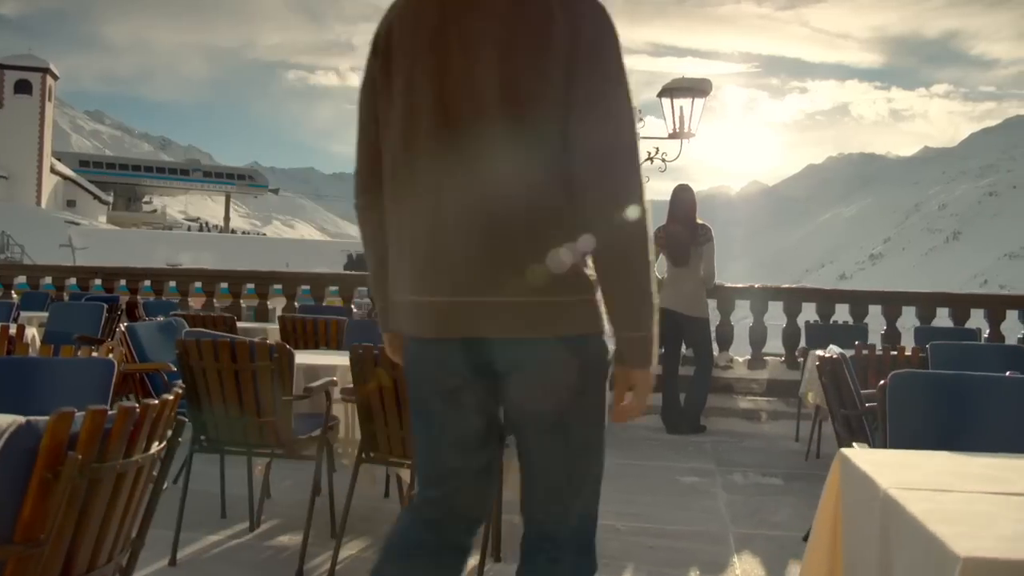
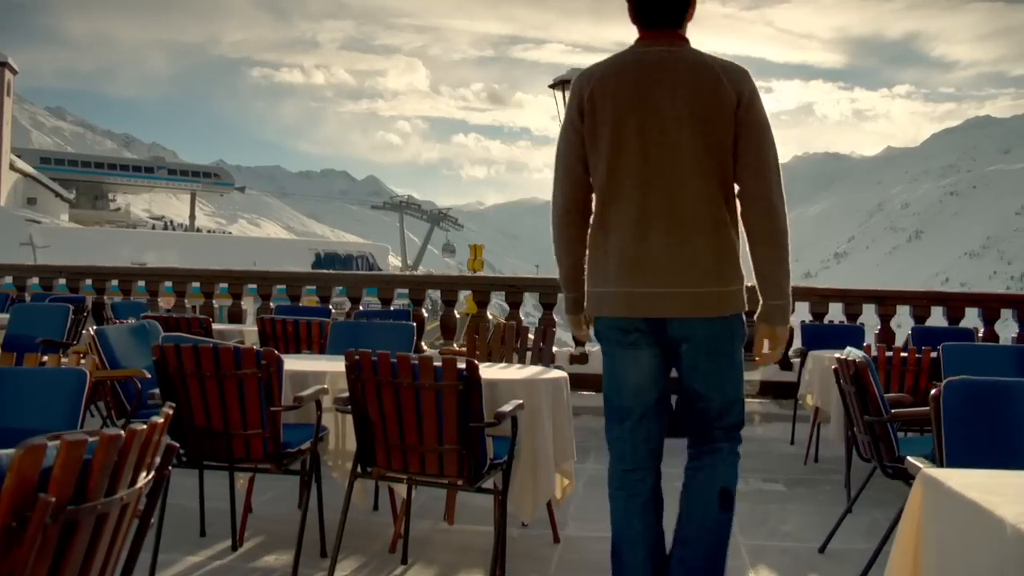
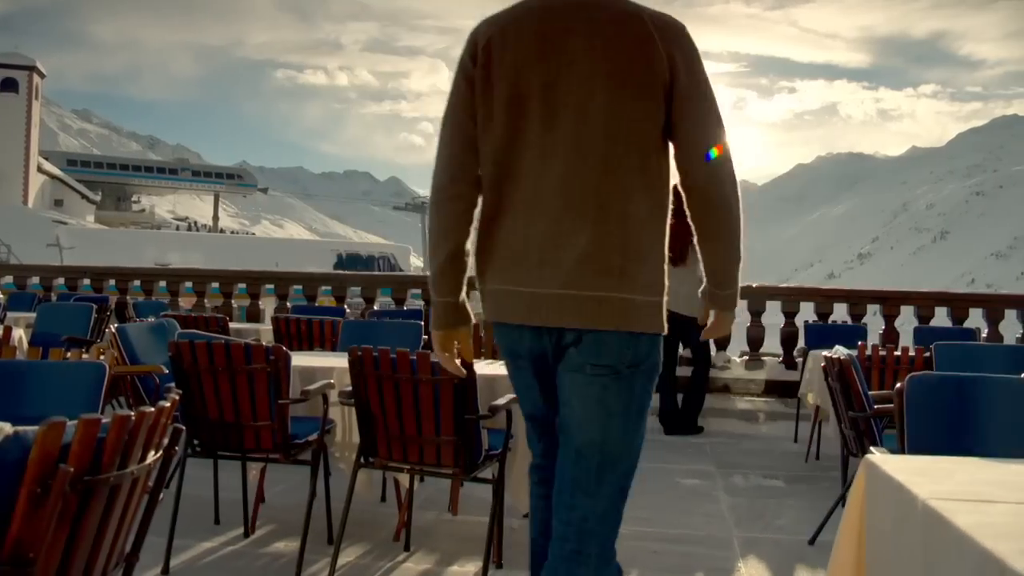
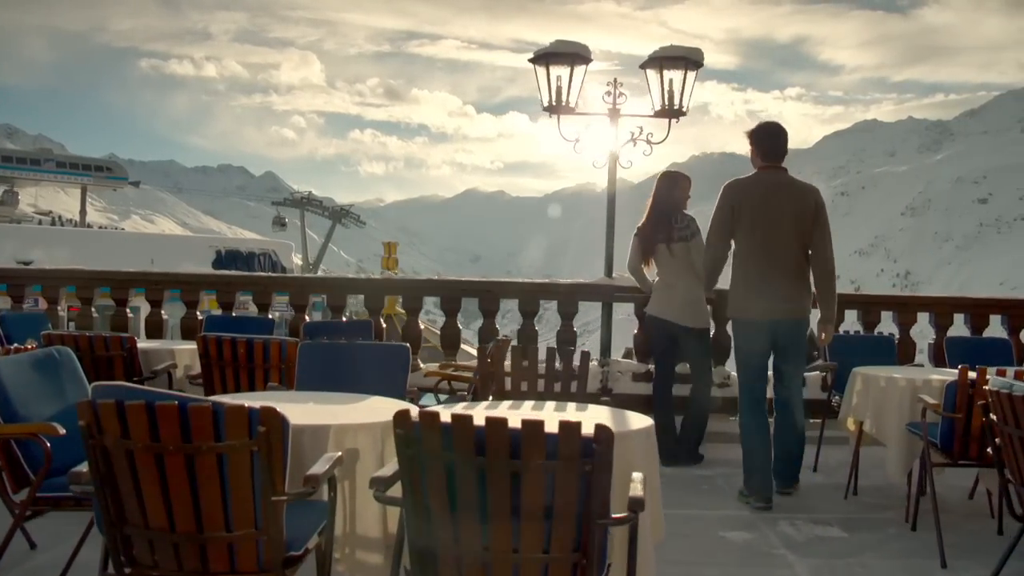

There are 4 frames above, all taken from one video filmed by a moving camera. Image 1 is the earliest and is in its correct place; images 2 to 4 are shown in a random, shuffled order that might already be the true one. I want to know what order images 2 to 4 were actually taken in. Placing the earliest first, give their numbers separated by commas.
3, 2, 4
